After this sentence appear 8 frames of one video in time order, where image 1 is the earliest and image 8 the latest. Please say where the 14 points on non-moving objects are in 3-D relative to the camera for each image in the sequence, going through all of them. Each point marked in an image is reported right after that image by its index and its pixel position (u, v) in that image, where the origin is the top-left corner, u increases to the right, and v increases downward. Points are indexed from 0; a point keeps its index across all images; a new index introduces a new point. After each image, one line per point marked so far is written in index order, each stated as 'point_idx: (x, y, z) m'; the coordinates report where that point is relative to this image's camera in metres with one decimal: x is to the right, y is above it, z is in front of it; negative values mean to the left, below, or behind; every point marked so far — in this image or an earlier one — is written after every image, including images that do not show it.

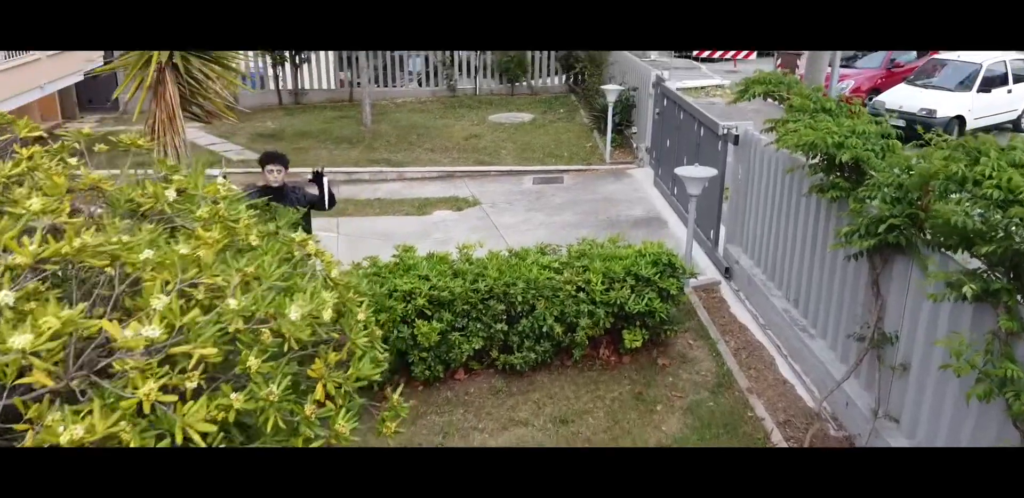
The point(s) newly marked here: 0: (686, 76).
0: (+4.3, +4.3, +19.9) m
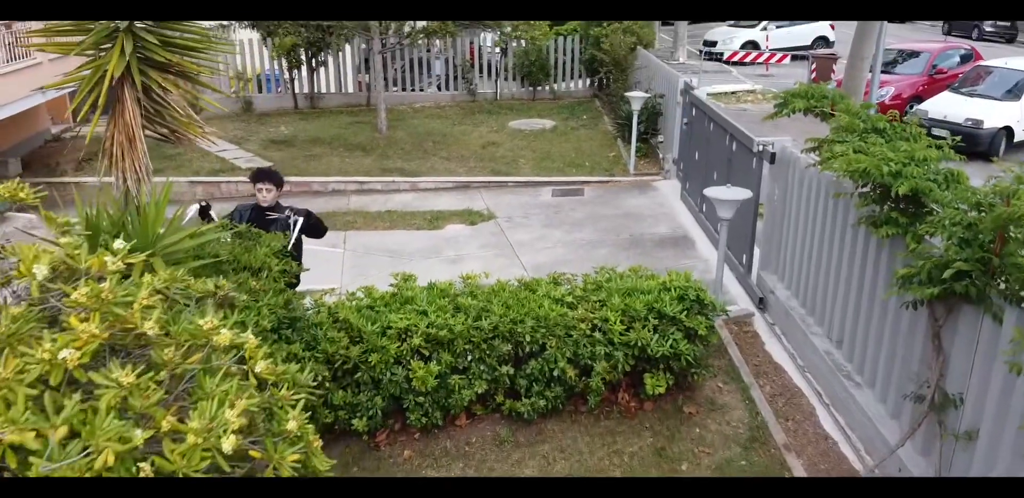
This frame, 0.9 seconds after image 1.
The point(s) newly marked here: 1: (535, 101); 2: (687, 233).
0: (+4.9, +4.0, +19.2) m
1: (+0.6, +3.5, +18.7) m
2: (+2.1, +0.2, +9.6) m
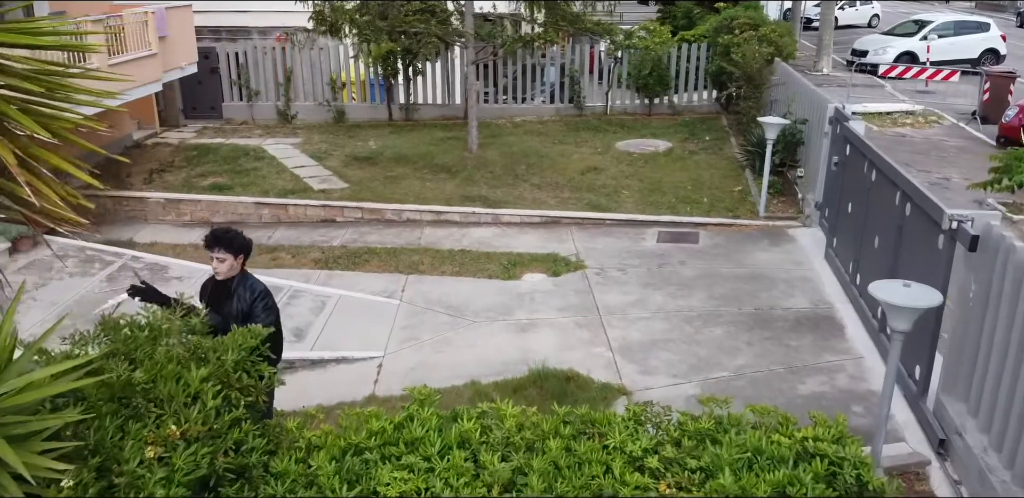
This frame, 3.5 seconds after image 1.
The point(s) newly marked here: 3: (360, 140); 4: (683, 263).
0: (+7.3, +3.1, +16.4) m
1: (+2.9, +2.8, +16.5) m
2: (+3.0, -0.6, +7.4) m
3: (-2.8, +2.0, +14.7) m
4: (+1.9, -0.2, +8.8) m
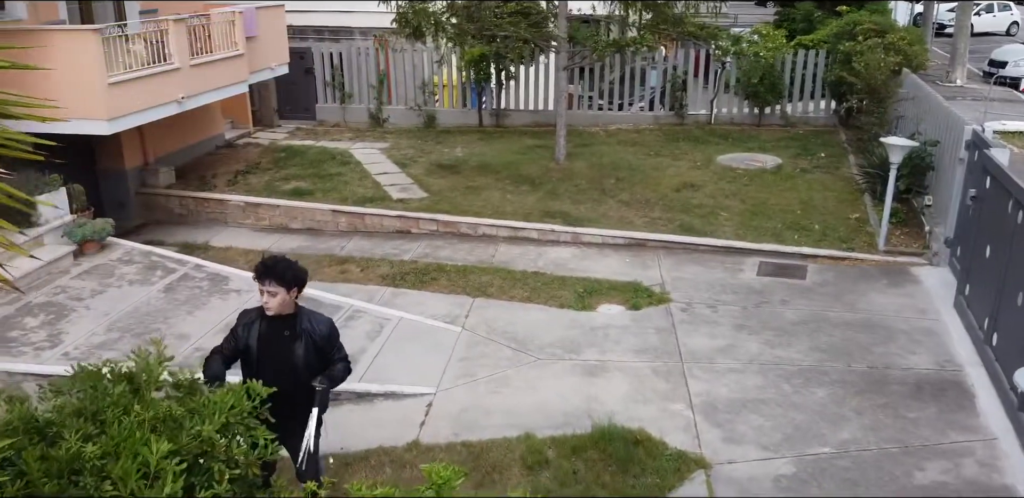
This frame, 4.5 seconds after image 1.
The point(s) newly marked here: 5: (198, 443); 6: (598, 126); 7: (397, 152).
0: (+9.1, +2.4, +14.6) m
1: (+4.8, +2.3, +15.3) m
2: (+3.5, -1.0, +6.2) m
3: (-1.2, +1.9, +14.1) m
4: (+2.7, -0.5, +7.8) m
5: (-1.3, -0.8, +3.3) m
6: (+1.7, +2.4, +15.5) m
7: (-2.0, +1.7, +13.9) m
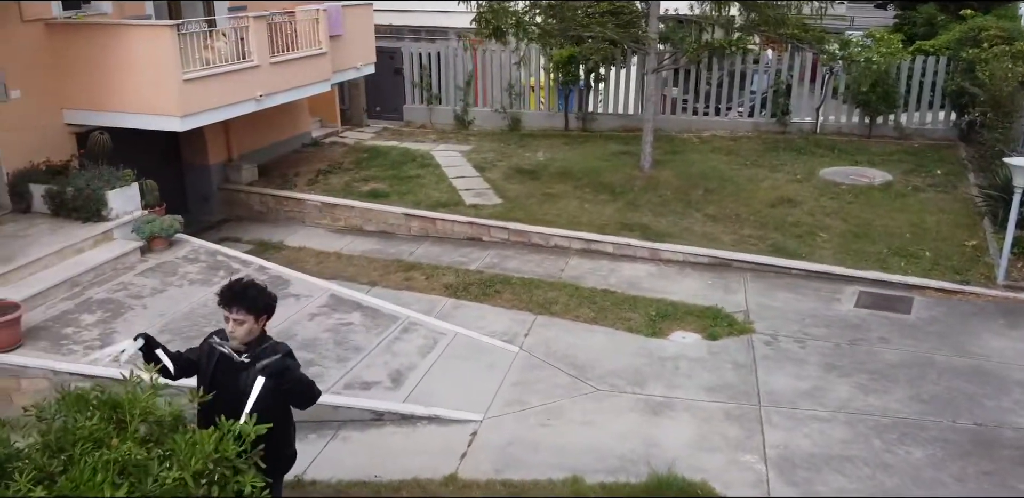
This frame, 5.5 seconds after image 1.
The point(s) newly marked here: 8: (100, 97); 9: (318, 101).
0: (+10.5, +1.9, +12.9) m
1: (+6.3, +1.9, +14.1) m
2: (+3.8, -1.3, +5.2) m
3: (+0.3, +1.7, +13.7) m
4: (+3.2, -0.8, +6.9) m
5: (-1.2, -0.9, +2.9) m
6: (+3.3, +2.2, +14.7) m
7: (-0.6, +1.6, +13.5) m
8: (-4.5, +1.6, +8.7) m
9: (-3.7, +2.8, +15.2) m
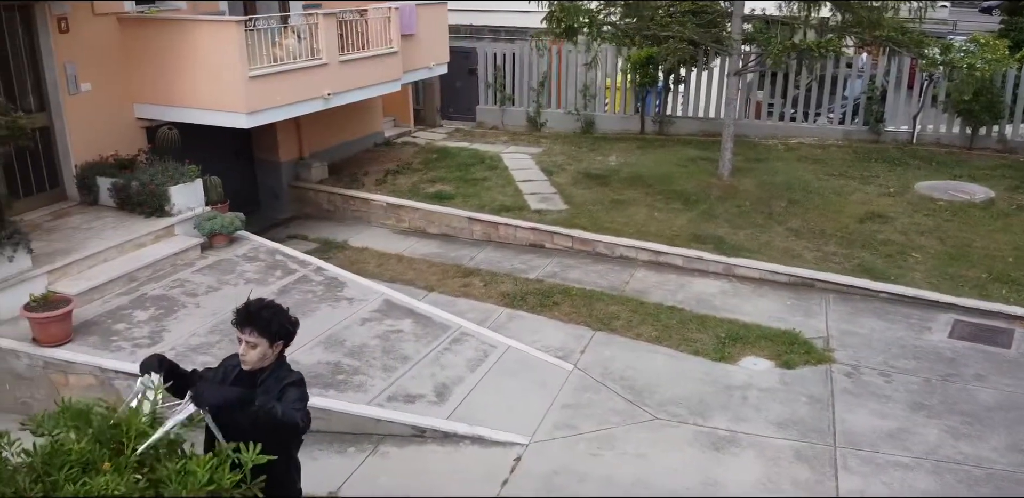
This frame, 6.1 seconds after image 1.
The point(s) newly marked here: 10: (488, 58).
0: (+11.6, +1.4, +11.4) m
1: (+7.5, +1.6, +13.1) m
2: (+4.1, -1.5, +4.5) m
3: (+1.5, +1.6, +13.2) m
4: (+3.6, -1.0, +6.2) m
5: (-1.2, -0.9, +2.6) m
6: (+4.6, +1.9, +14.0) m
7: (+0.6, +1.5, +13.1) m
8: (-3.8, +1.7, +8.8) m
9: (-2.3, +2.8, +15.1) m
10: (-0.5, +3.8, +15.6) m
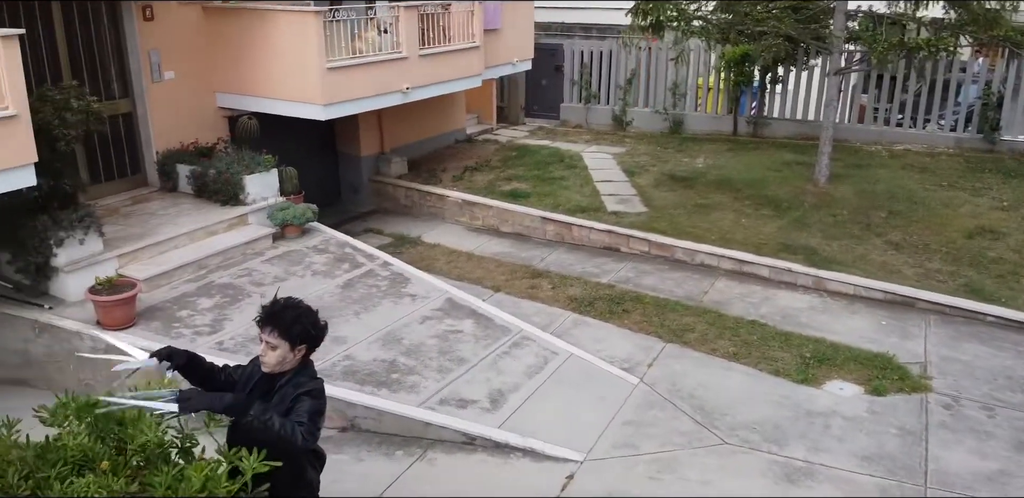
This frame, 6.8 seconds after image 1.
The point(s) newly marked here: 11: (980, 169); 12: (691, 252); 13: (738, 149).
0: (+12.6, +0.9, +9.7) m
1: (+8.8, +1.3, +11.8) m
2: (+4.3, -1.7, +3.7) m
3: (+2.8, +1.5, +12.7) m
4: (+4.1, -1.2, +5.4) m
5: (-1.1, -0.9, +2.4) m
6: (+6.0, +1.7, +13.0) m
7: (+1.9, +1.5, +12.7) m
8: (-2.9, +1.8, +8.8) m
9: (-0.7, +2.9, +14.9) m
10: (+1.2, +3.7, +15.2) m
11: (+6.8, +1.1, +11.5) m
12: (+2.0, 0.0, +8.7) m
13: (+3.6, +1.6, +12.8) m
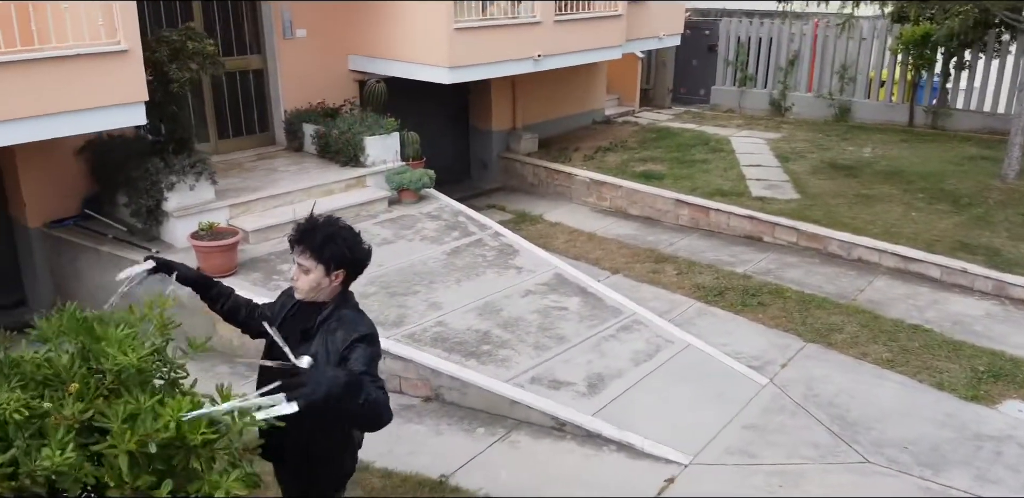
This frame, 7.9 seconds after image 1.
0: (+13.9, +0.2, +6.7) m
1: (+10.5, +0.8, +9.4) m
2: (+4.4, -1.7, +2.3) m
3: (+4.8, +1.5, +11.3) m
4: (+4.6, -1.2, +4.0) m
5: (-1.1, -0.6, +2.0) m
6: (+8.1, +1.4, +11.1) m
7: (+4.0, +1.5, +11.5) m
8: (-1.4, +2.2, +8.6) m
9: (+1.9, +3.1, +14.2) m
10: (+3.9, +3.8, +14.2) m
11: (+8.5, +0.9, +9.5) m
12: (+3.2, 0.0, +7.7) m
13: (+5.7, +1.5, +11.3) m
